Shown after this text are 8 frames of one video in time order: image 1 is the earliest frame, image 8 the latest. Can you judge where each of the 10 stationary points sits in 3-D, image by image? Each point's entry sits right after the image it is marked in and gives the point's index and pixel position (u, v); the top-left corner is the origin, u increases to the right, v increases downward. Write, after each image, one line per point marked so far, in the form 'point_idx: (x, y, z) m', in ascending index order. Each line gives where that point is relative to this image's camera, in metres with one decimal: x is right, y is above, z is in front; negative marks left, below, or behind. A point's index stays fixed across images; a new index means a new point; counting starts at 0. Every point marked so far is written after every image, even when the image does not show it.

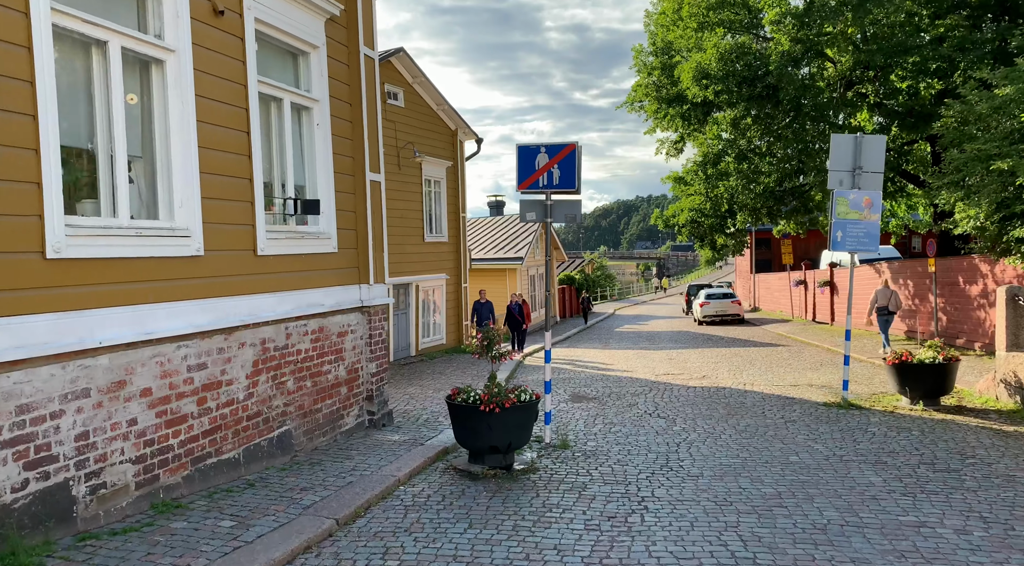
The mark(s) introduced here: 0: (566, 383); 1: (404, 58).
0: (+0.9, -1.8, +13.1) m
1: (-2.4, +5.0, +16.9) m
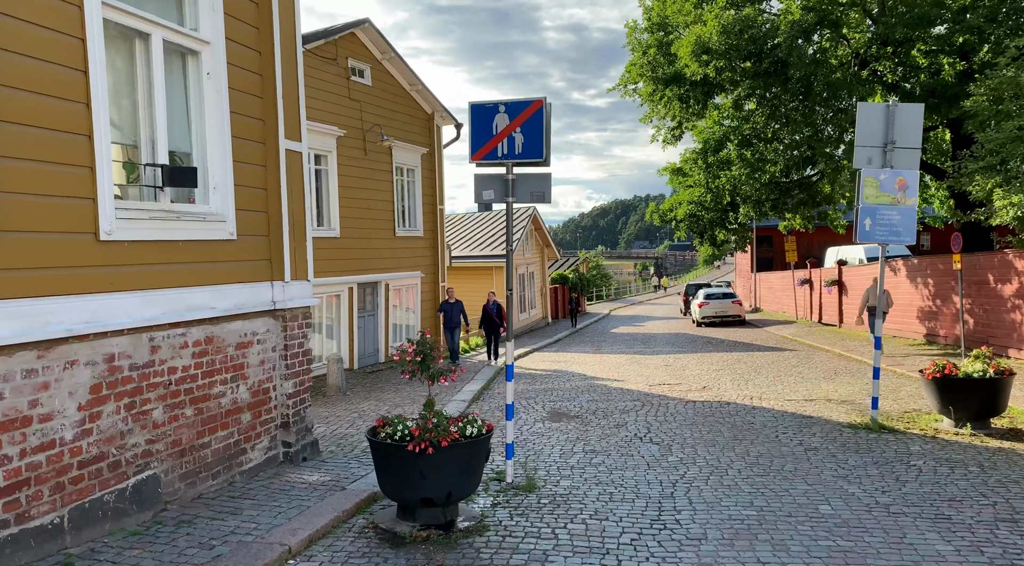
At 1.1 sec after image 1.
0: (+0.5, -1.7, +11.4) m
1: (-2.8, +5.0, +15.2) m
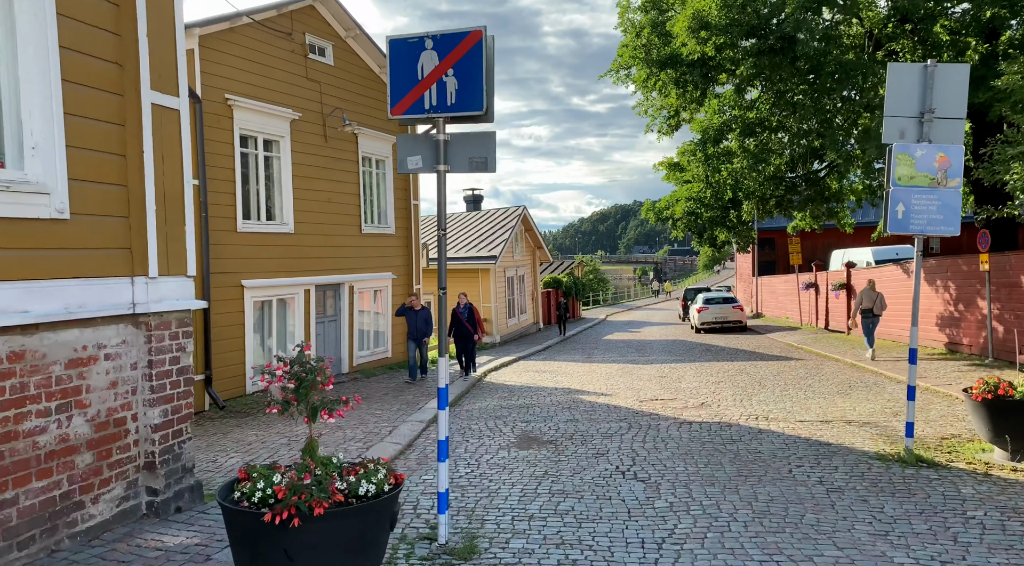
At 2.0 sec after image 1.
0: (+0.1, -1.8, +9.9) m
1: (-3.2, +5.0, +13.7) m
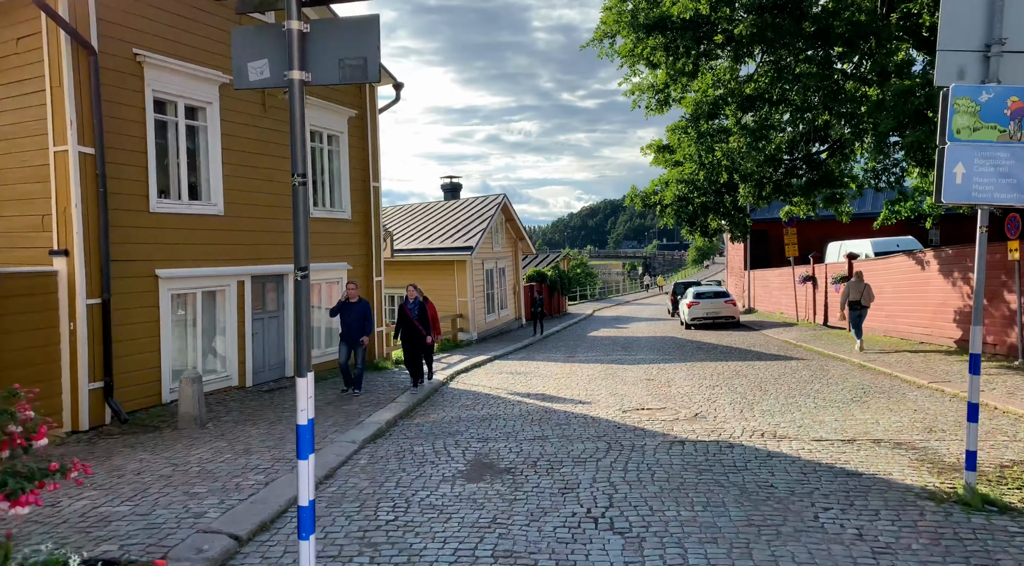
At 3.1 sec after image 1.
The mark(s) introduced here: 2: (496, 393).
0: (-0.4, -1.6, +8.1) m
1: (-3.8, +5.1, +11.9) m
2: (-0.3, -1.8, +12.1) m
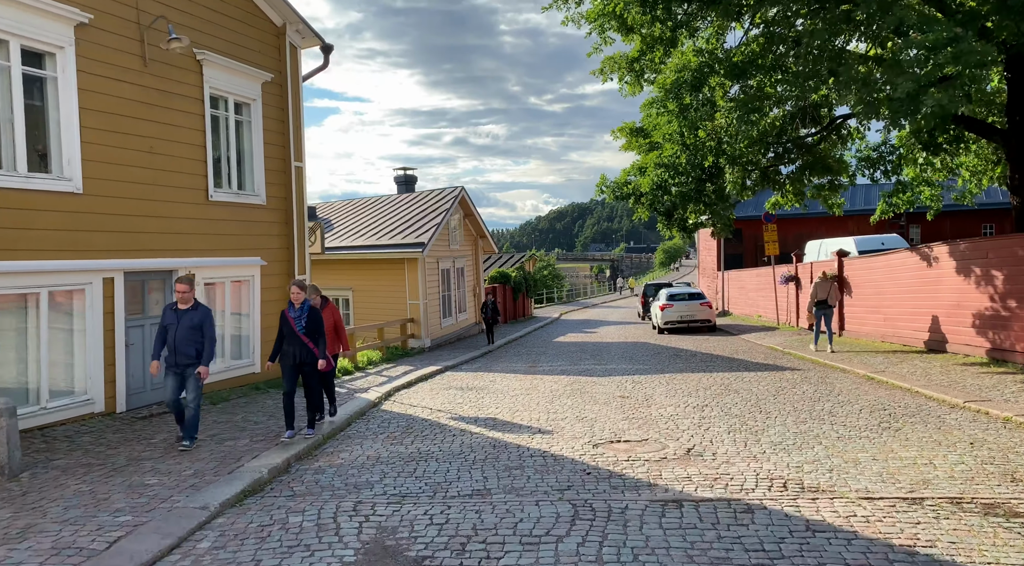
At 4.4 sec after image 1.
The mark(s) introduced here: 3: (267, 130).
0: (-0.9, -1.6, +5.8) m
1: (-4.5, +5.2, +9.4) m
2: (-1.0, -1.7, +9.8) m
3: (-3.9, +2.5, +12.3) m
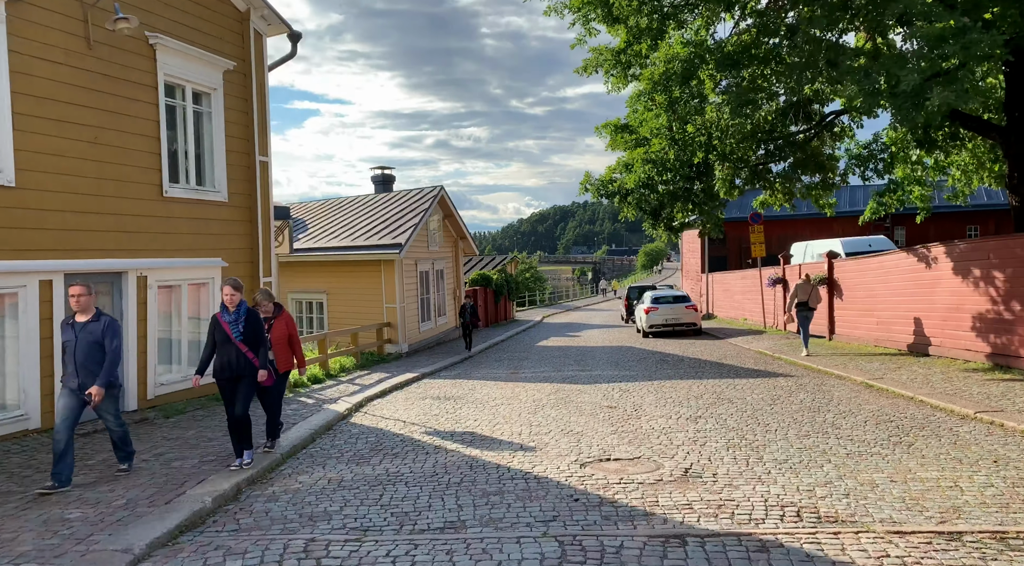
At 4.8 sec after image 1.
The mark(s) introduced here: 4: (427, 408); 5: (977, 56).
0: (-1.1, -1.6, +5.1) m
1: (-4.7, +5.1, +8.6) m
2: (-1.2, -1.8, +9.0) m
3: (-4.3, +2.4, +11.5) m
4: (-1.2, -1.8, +11.0) m
5: (+5.7, +2.8, +9.3) m
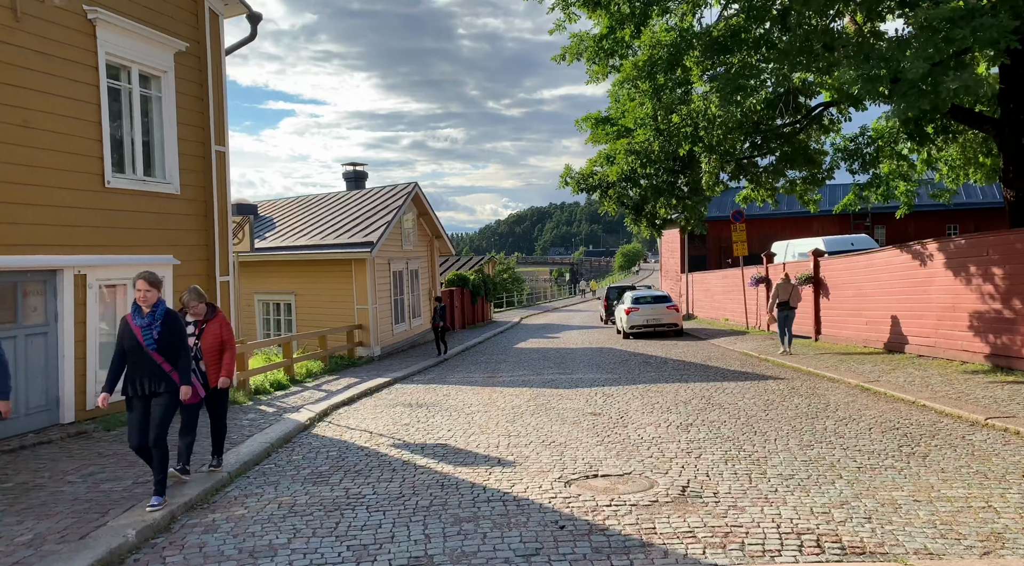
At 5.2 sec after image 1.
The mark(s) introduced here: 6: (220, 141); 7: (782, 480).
0: (-1.2, -1.6, +4.3) m
1: (-5.0, +5.1, +7.7) m
2: (-1.5, -1.7, +8.2) m
3: (-4.6, +2.4, +10.6) m
4: (-1.6, -1.8, +10.2) m
5: (+5.4, +2.8, +8.8) m
6: (-4.3, +2.1, +11.3) m
7: (+2.1, -1.6, +6.0) m
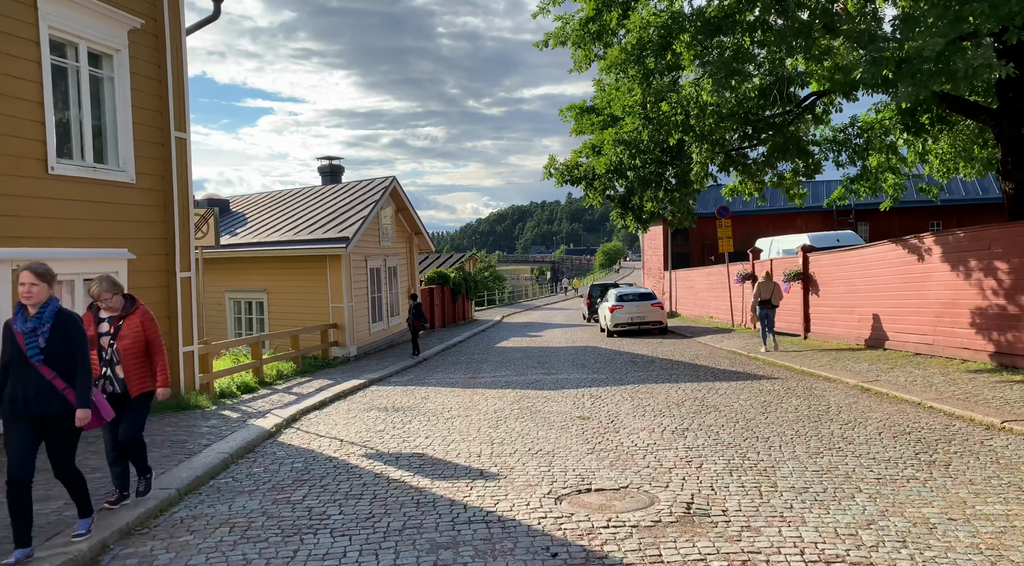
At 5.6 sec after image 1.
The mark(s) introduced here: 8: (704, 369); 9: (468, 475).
0: (-1.3, -1.5, +3.6) m
1: (-5.2, +5.2, +6.9) m
2: (-1.7, -1.7, +7.5) m
3: (-4.8, +2.5, +9.8) m
4: (-1.8, -1.7, +9.5) m
5: (+5.2, +2.9, +8.2) m
6: (-4.6, +2.1, +10.5) m
7: (+2.0, -1.5, +5.4) m
8: (+3.6, -1.6, +14.1) m
9: (-0.4, -1.6, +6.5) m
